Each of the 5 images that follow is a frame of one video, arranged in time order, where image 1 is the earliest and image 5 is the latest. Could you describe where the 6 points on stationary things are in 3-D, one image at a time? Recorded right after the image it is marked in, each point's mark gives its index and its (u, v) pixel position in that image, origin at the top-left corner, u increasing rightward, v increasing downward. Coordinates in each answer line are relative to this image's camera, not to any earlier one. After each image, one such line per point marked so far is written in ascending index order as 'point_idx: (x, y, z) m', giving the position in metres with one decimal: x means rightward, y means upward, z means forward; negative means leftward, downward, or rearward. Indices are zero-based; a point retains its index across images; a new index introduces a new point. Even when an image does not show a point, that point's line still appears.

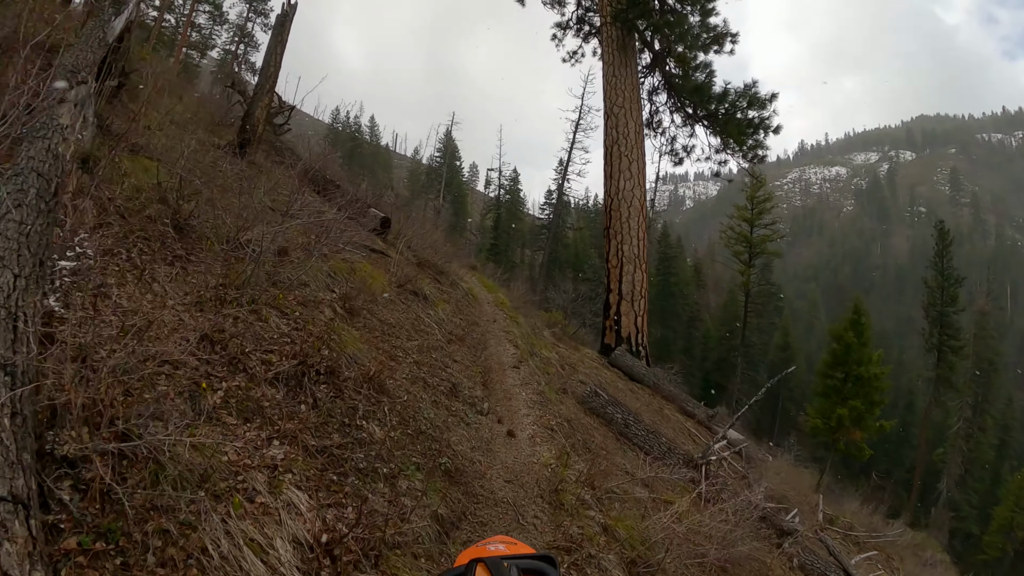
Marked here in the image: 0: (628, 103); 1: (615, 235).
0: (+2.6, +4.1, +10.6) m
1: (+2.2, +1.1, +9.9) m
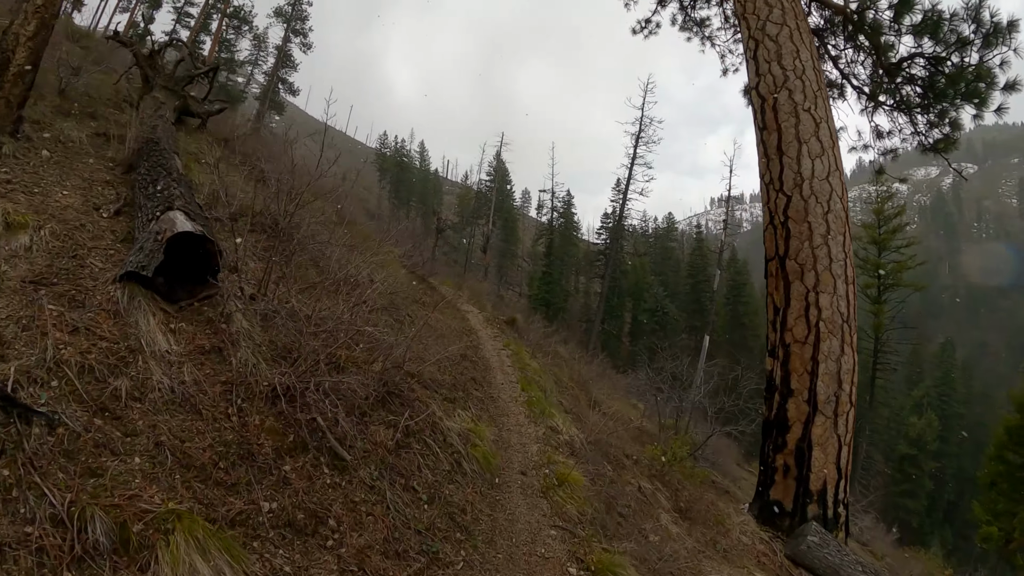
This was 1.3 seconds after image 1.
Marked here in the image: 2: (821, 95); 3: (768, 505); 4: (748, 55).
0: (+3.3, +3.1, +5.5) m
1: (+2.8, +0.2, +4.7) m
2: (+3.4, +2.1, +5.1) m
3: (+2.6, -2.2, +4.9) m
4: (+2.8, +2.8, +5.6) m
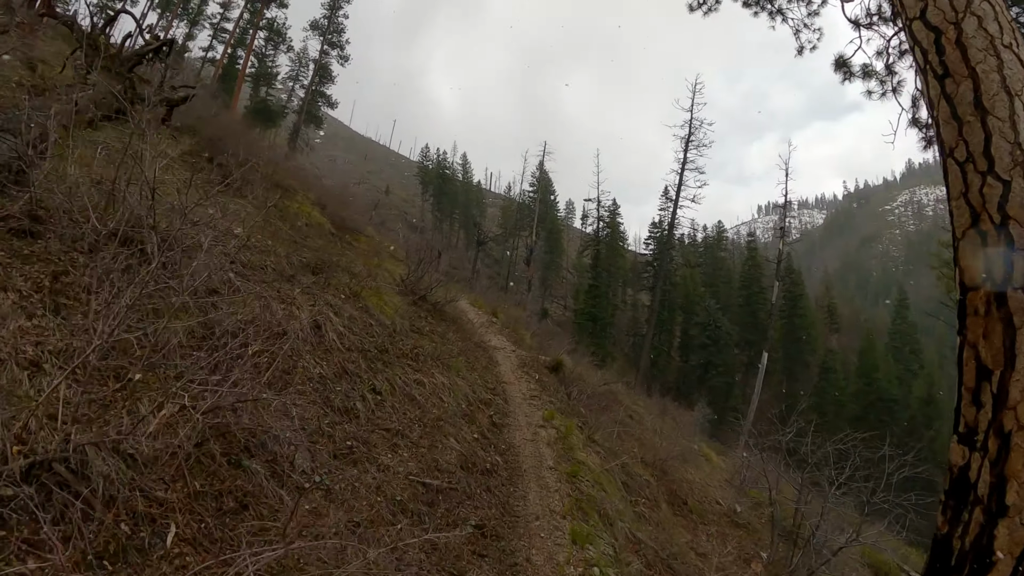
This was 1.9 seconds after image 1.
0: (+3.6, +2.8, +3.6) m
1: (+3.1, -0.1, +2.8) m
2: (+3.7, +1.8, +3.2) m
3: (+2.9, -2.5, +3.0) m
4: (+3.2, +2.5, +3.8) m
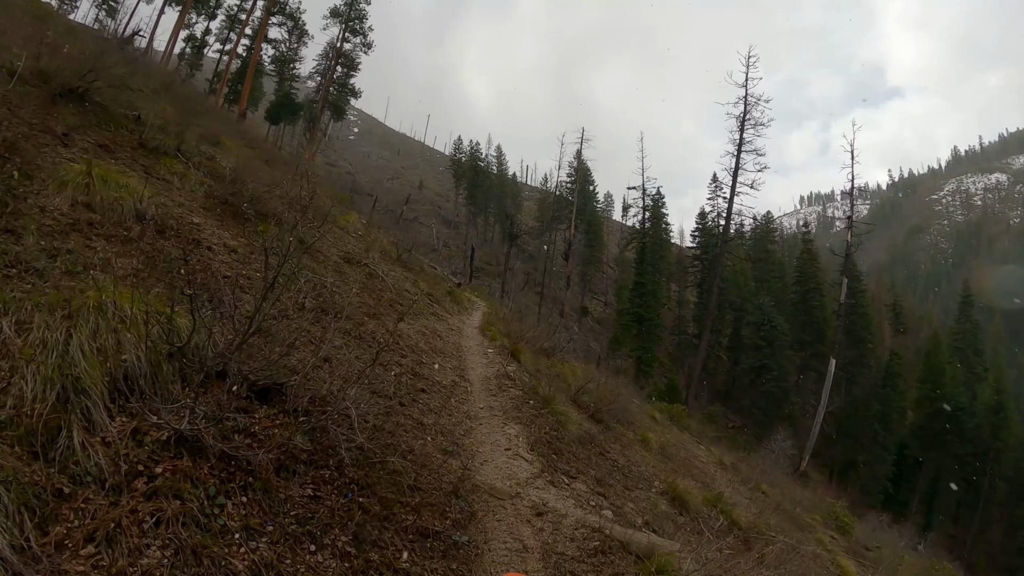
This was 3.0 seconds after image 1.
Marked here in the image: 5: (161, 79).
0: (+3.5, +2.6, +0.5) m
1: (+3.0, -0.3, -0.2) m
2: (+3.6, +1.6, +0.1) m
3: (+2.9, -2.7, 0.0) m
4: (+3.1, +2.3, +0.7) m
5: (-11.4, +6.6, +15.0) m
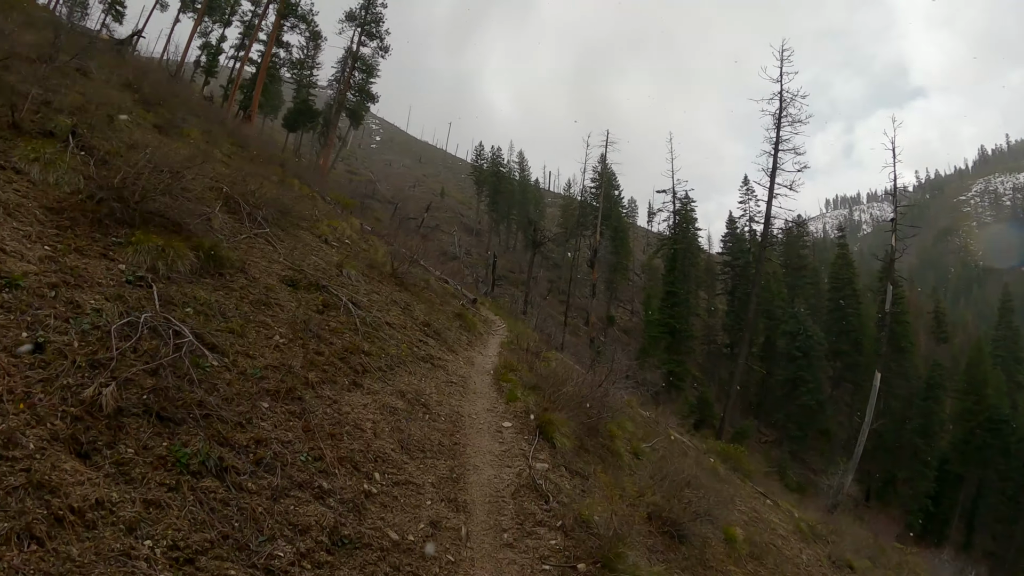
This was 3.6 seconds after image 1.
0: (+3.5, +2.5, -0.9) m
1: (+2.9, -0.4, -1.6) m
2: (+3.5, +1.5, -1.3) m
3: (+2.8, -2.9, -1.4) m
4: (+3.1, +2.1, -0.7) m
5: (-10.7, +6.2, +14.4) m
